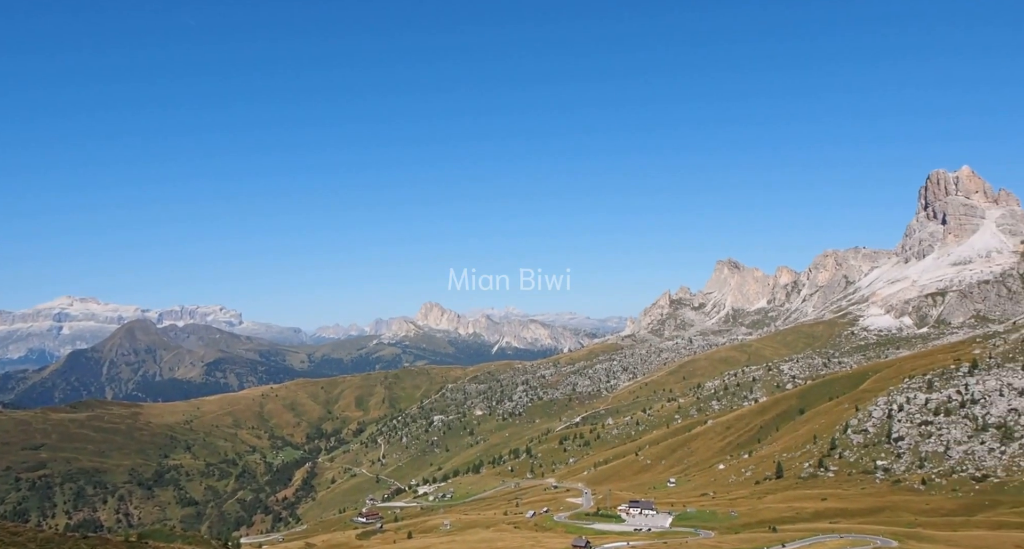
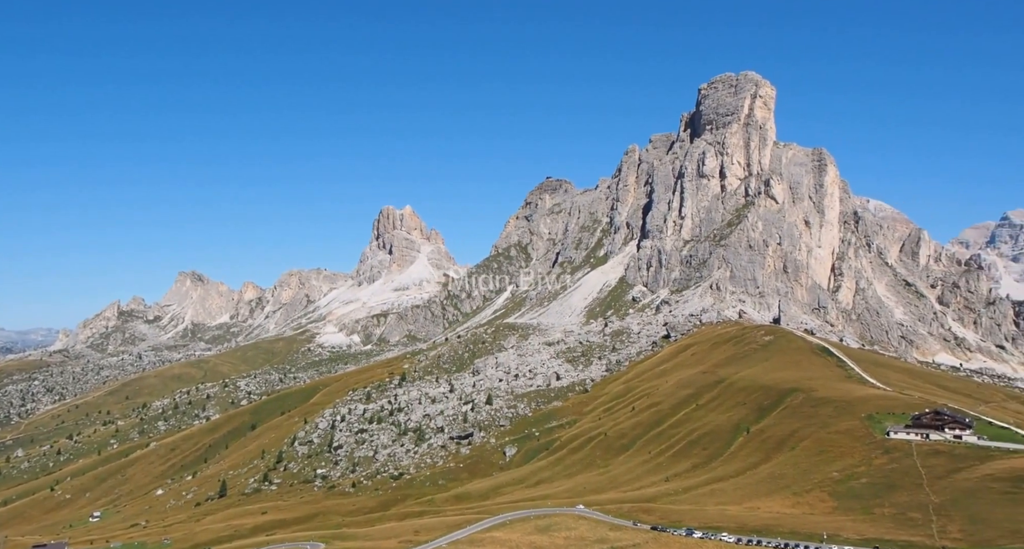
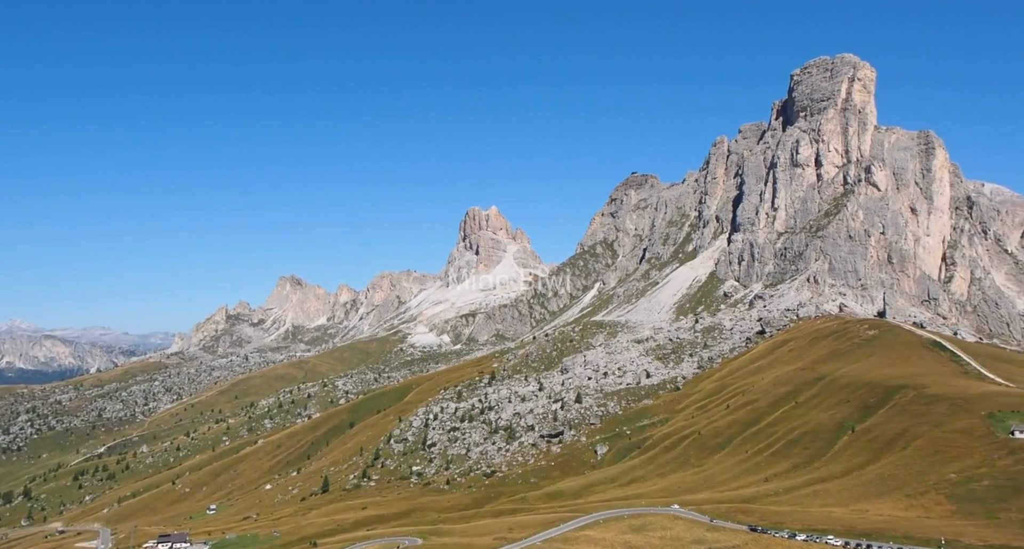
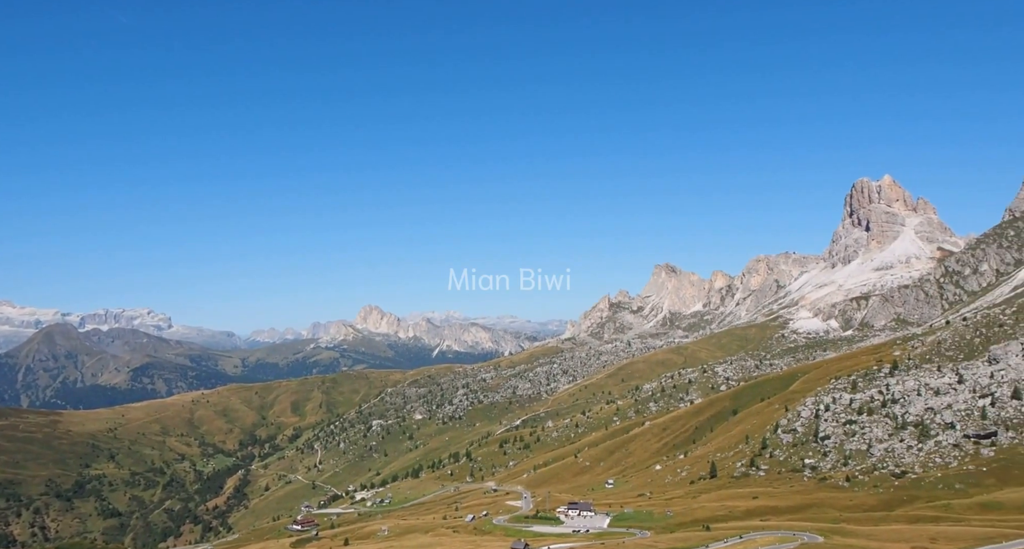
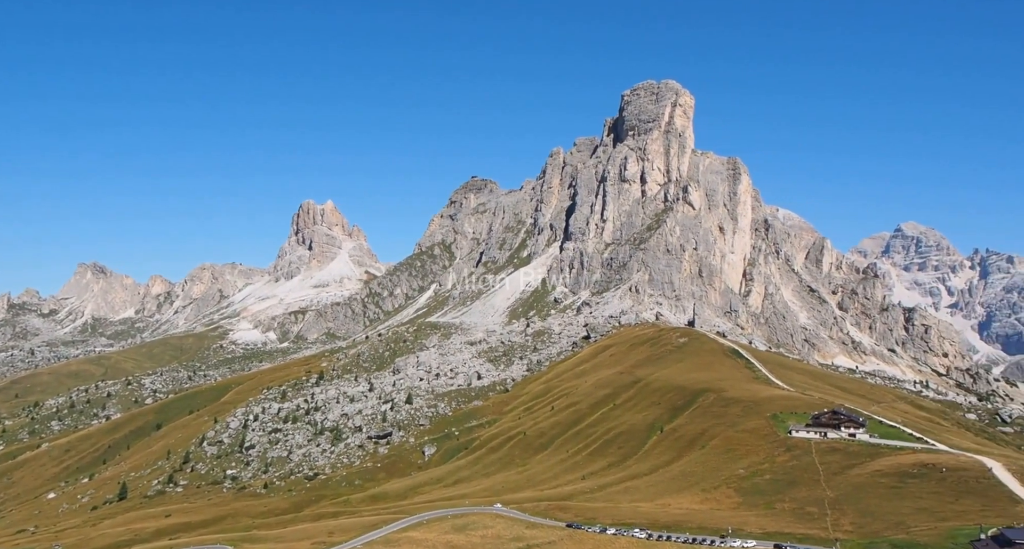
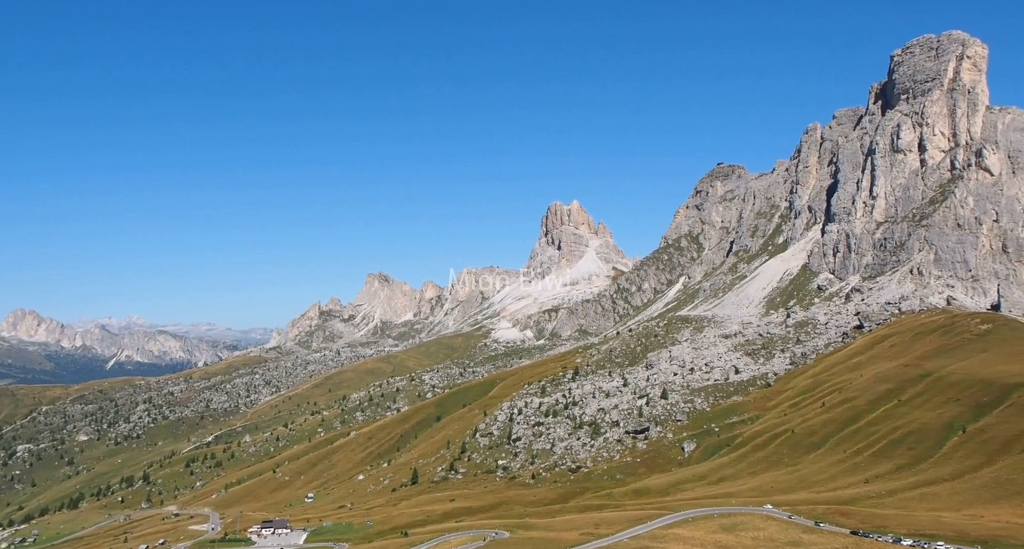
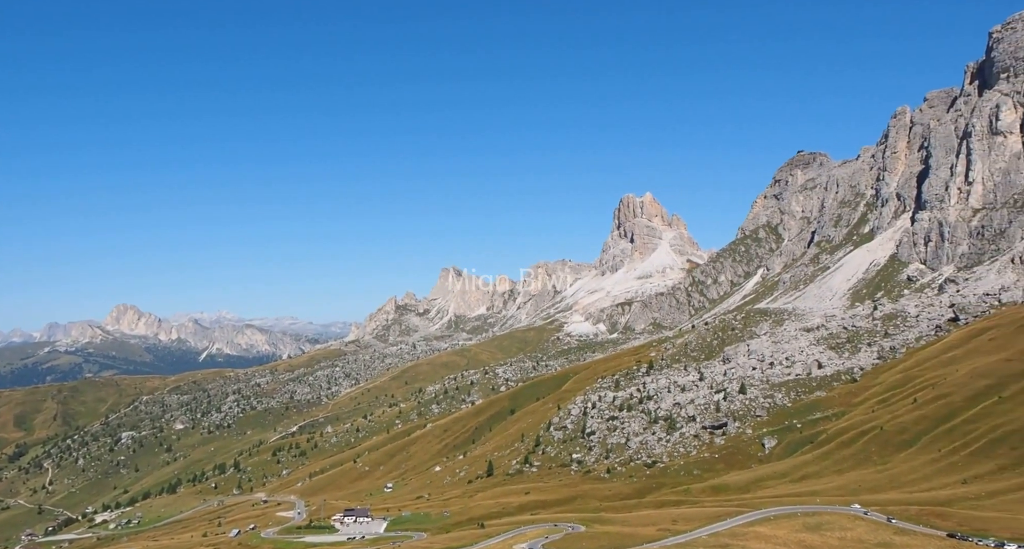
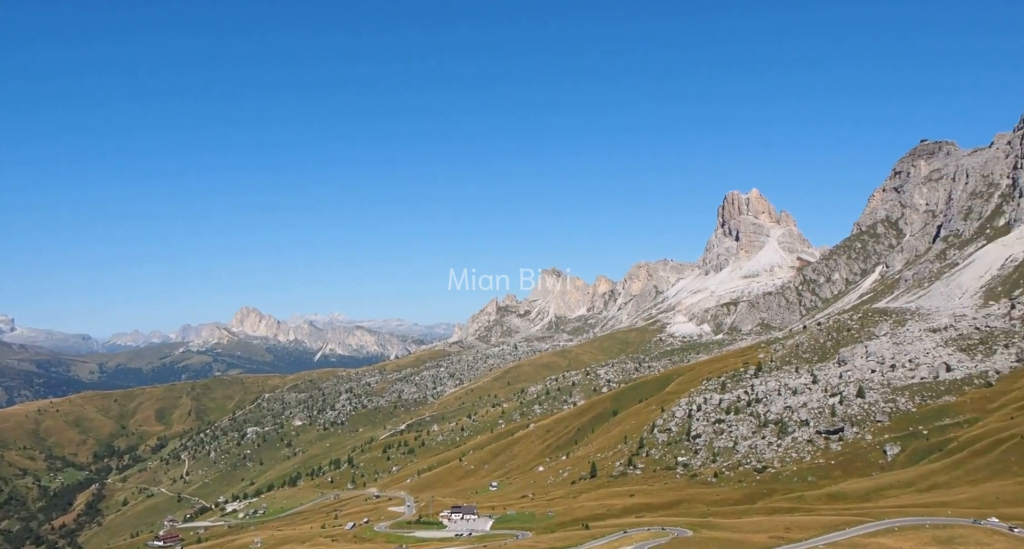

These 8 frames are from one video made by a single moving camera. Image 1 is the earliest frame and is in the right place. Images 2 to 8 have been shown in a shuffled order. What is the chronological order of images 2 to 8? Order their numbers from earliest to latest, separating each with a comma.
4, 8, 7, 6, 3, 2, 5
